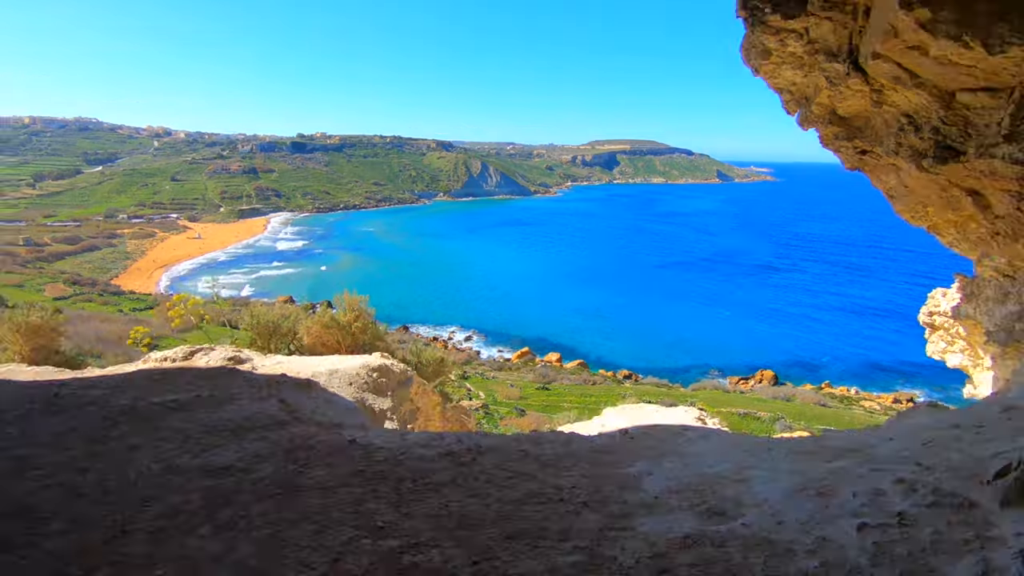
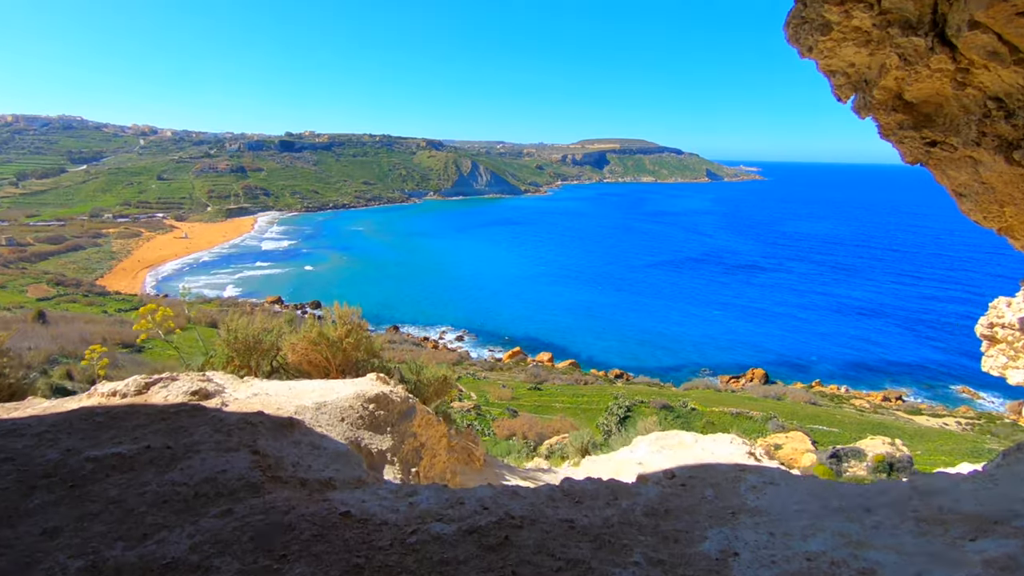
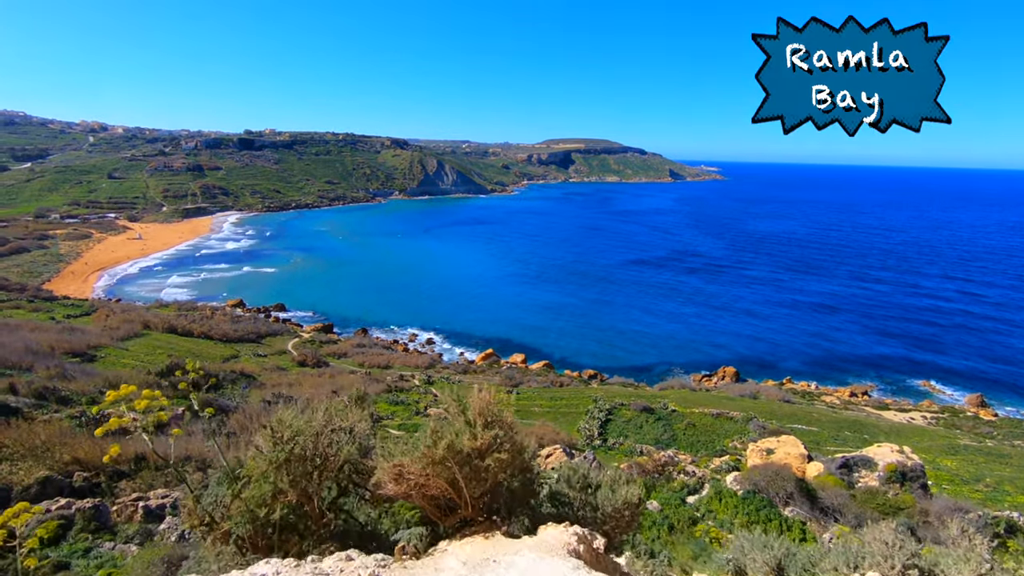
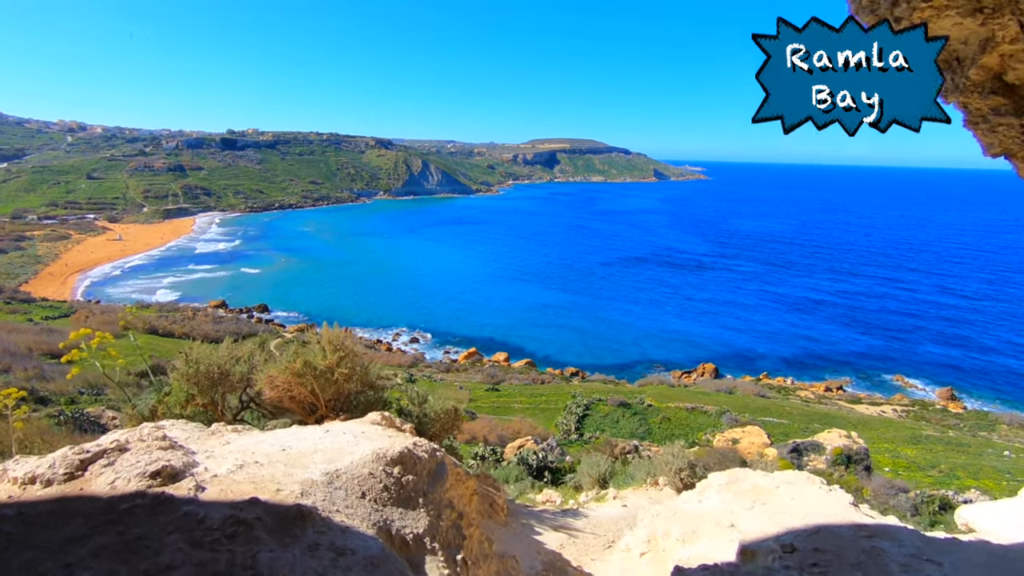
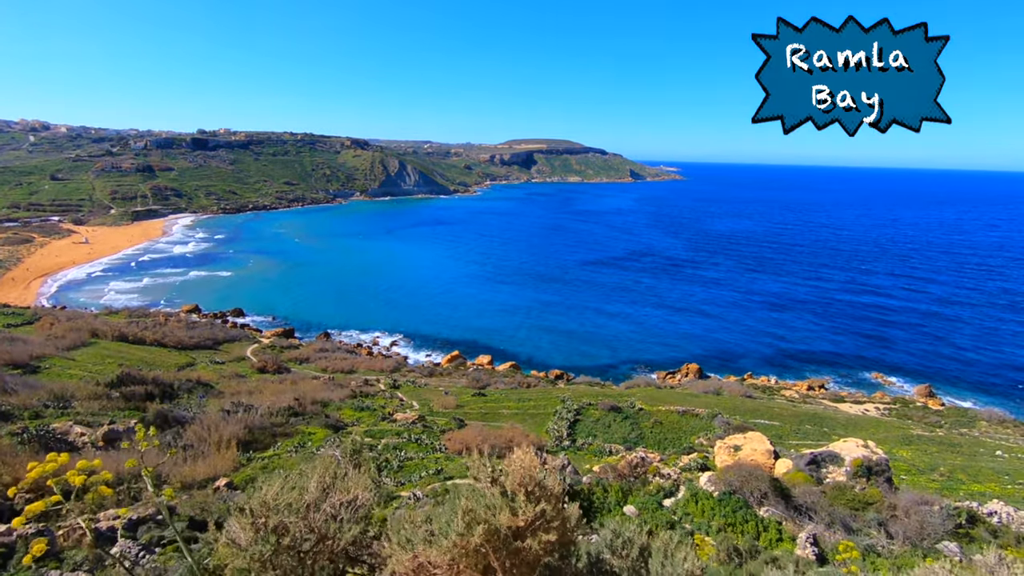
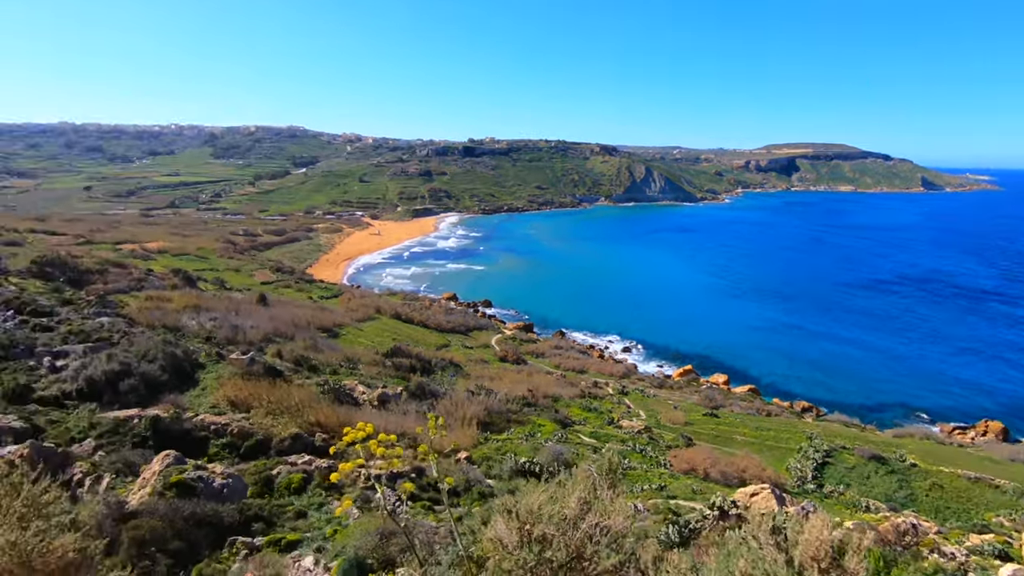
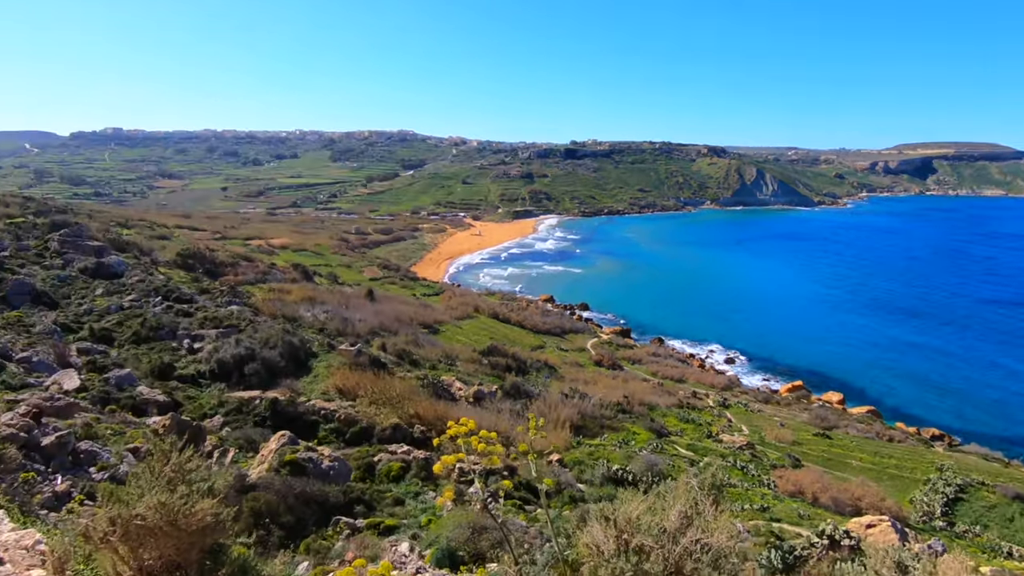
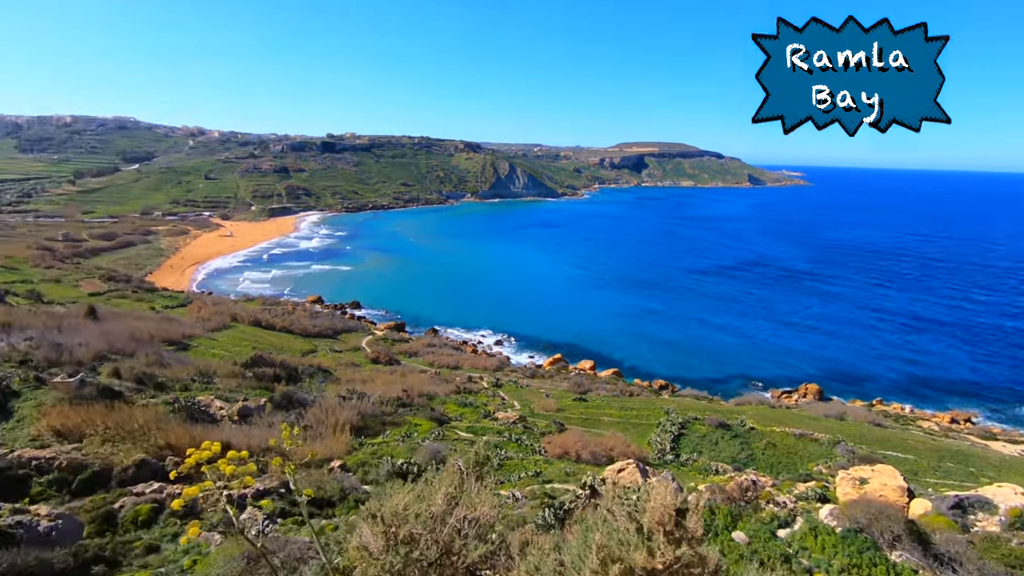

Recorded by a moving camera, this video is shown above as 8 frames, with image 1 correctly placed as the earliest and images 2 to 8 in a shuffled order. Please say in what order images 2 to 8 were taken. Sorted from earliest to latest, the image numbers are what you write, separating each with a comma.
2, 4, 3, 5, 8, 6, 7
